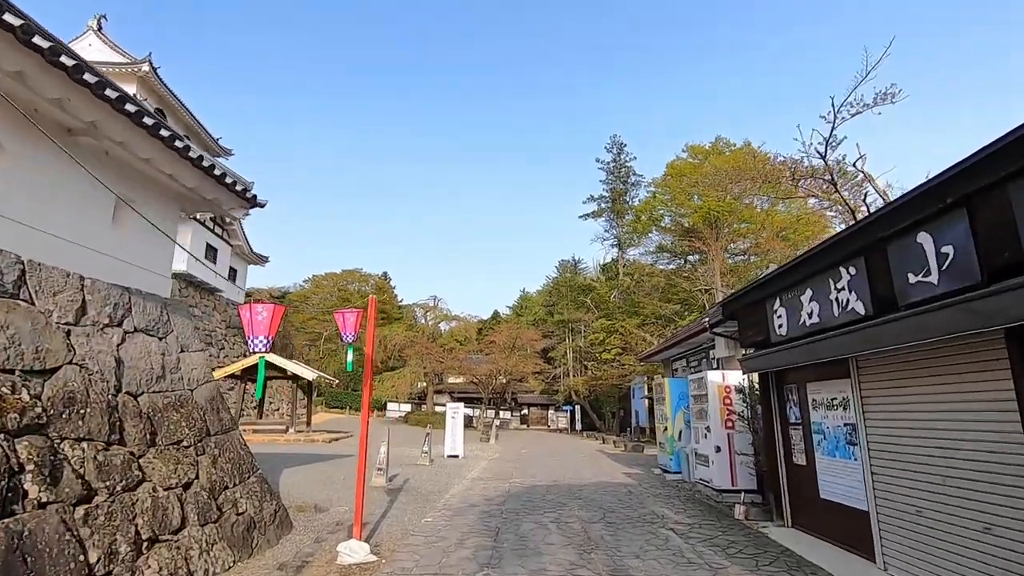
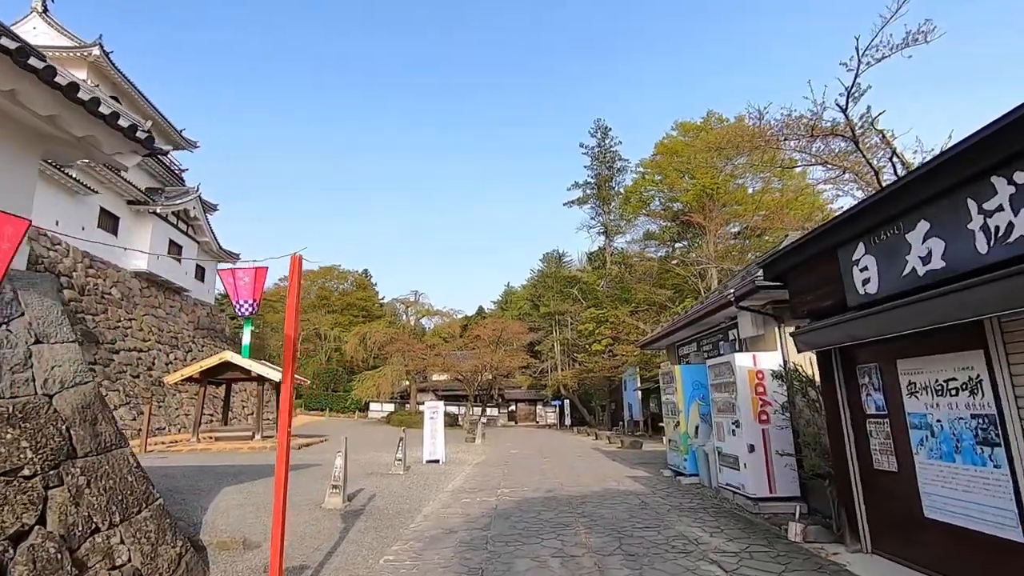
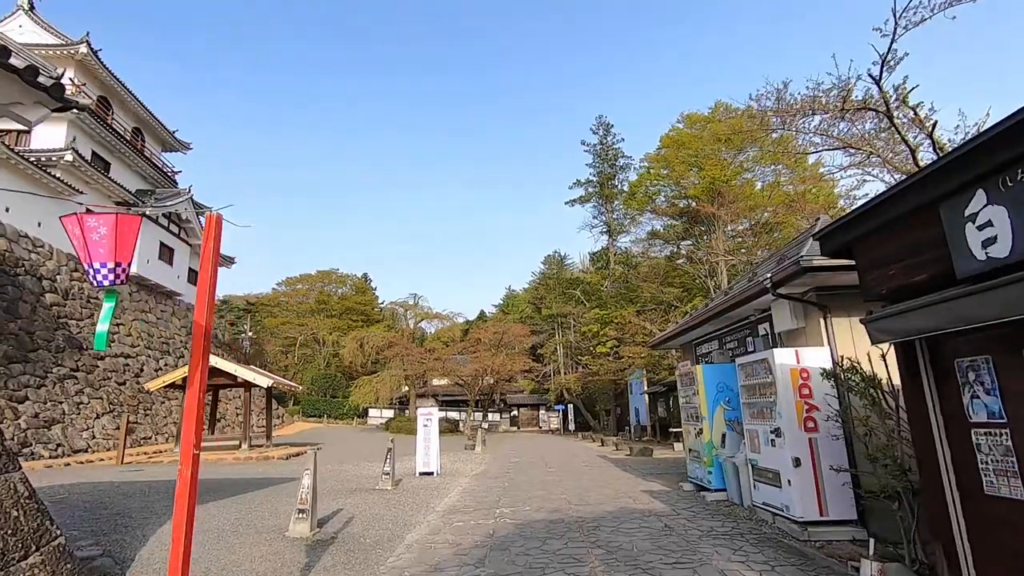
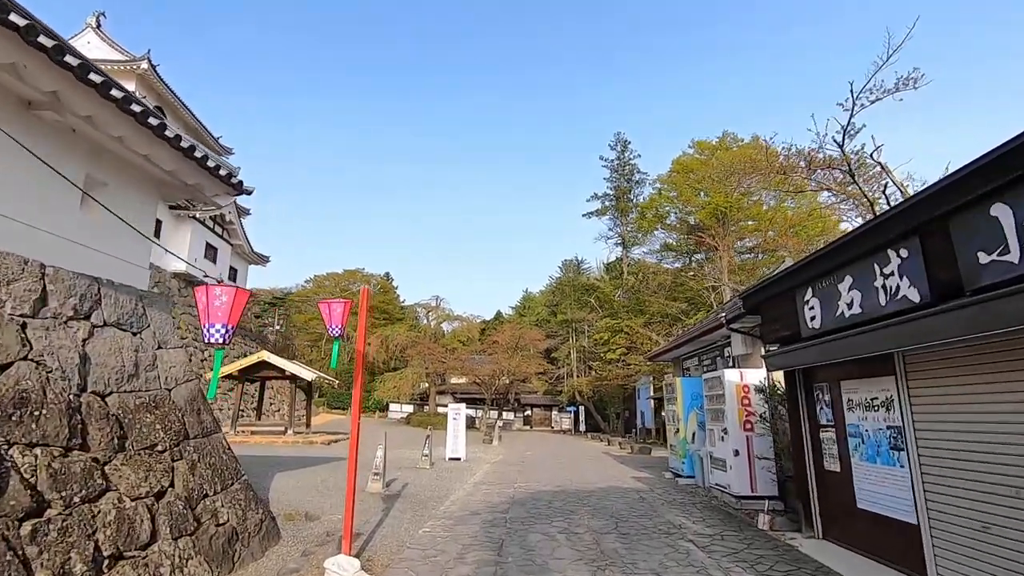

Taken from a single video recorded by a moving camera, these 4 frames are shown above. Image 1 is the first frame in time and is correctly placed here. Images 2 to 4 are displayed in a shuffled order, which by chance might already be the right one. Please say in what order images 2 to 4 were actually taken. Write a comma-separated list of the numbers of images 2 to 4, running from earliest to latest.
4, 2, 3
